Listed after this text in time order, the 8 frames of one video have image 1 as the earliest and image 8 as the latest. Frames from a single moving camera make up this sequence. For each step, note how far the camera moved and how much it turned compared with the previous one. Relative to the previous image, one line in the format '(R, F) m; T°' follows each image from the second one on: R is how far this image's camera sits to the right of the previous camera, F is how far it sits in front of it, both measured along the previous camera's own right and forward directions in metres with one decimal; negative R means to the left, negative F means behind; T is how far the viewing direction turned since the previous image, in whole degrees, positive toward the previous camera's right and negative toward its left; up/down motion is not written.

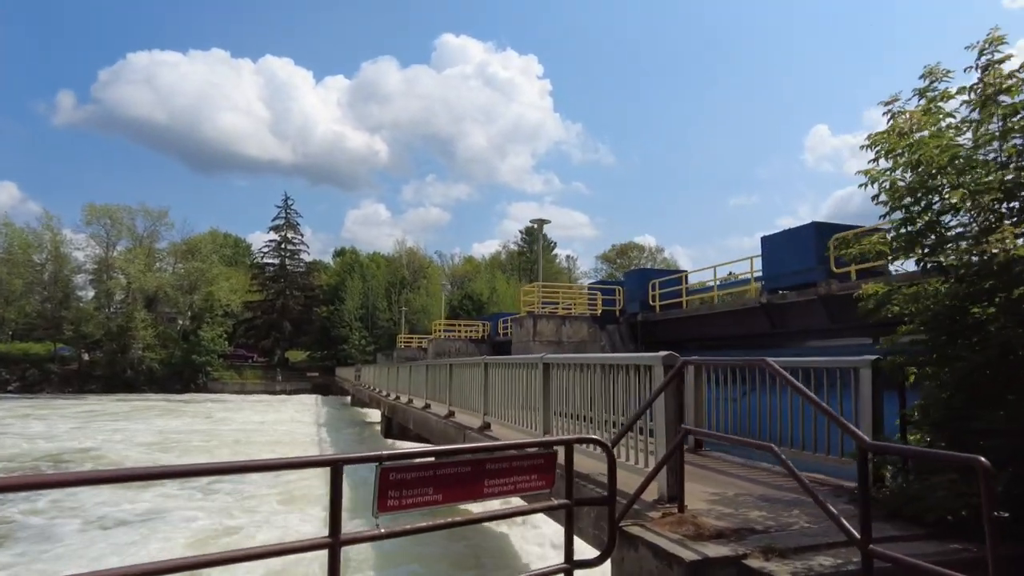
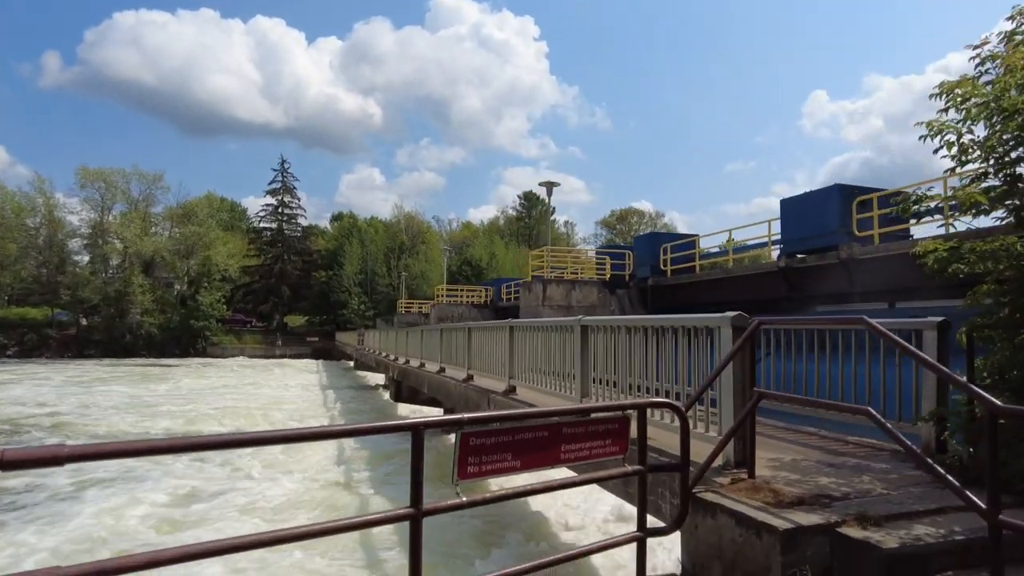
(-0.4, +0.2) m; 0°
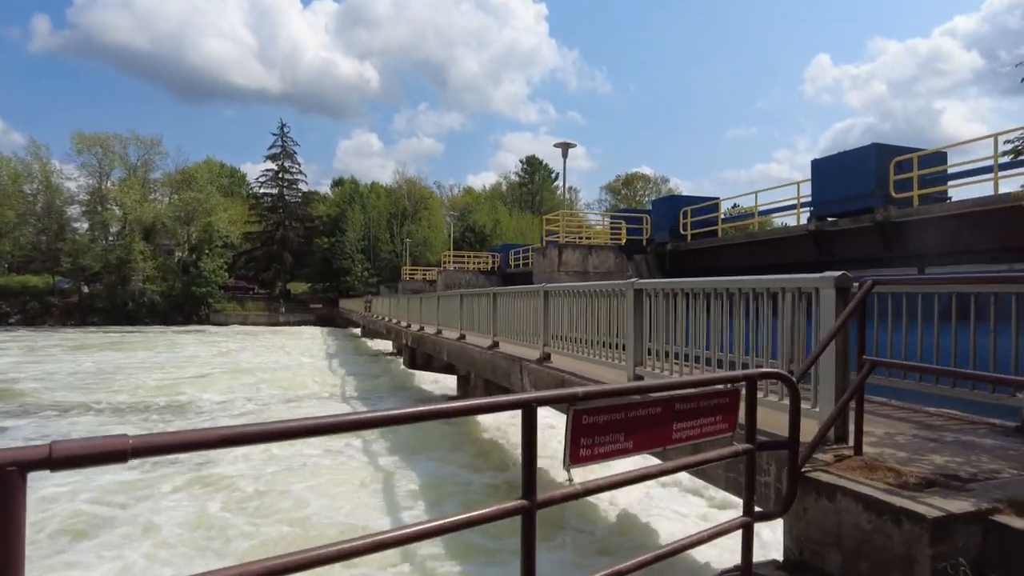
(-0.4, +0.4) m; 0°
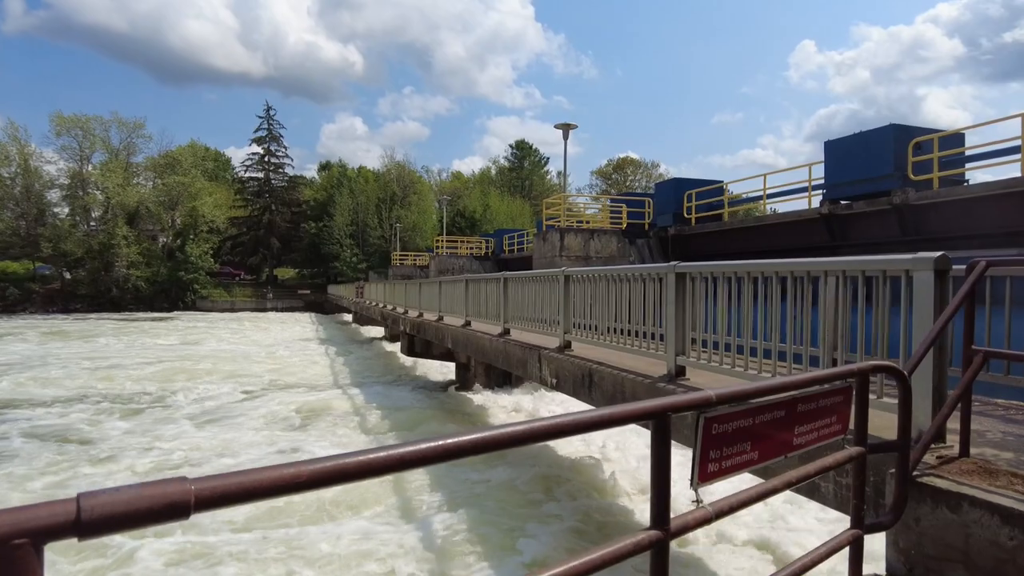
(-0.4, +0.4) m; +1°
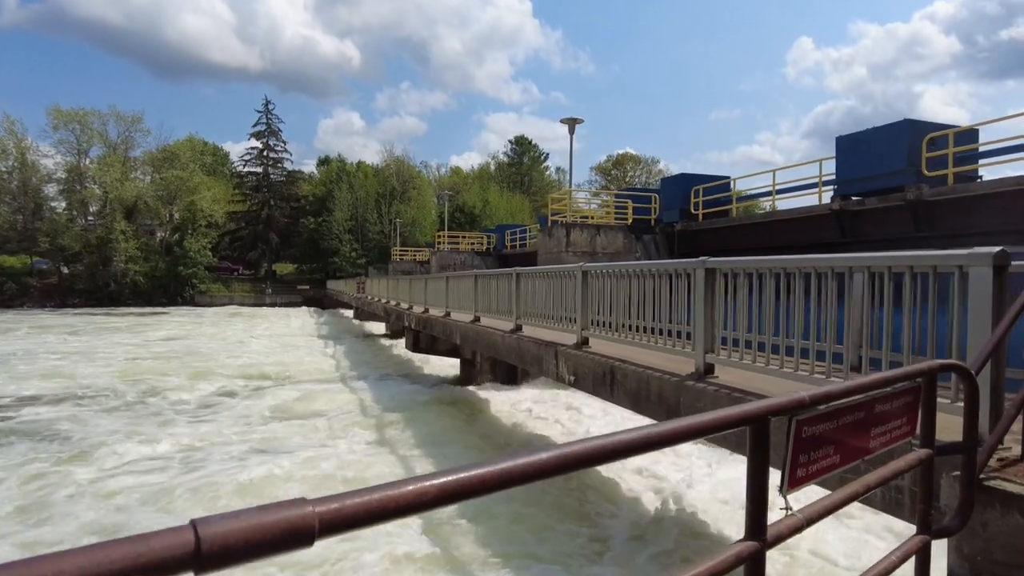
(-0.2, +0.1) m; 0°
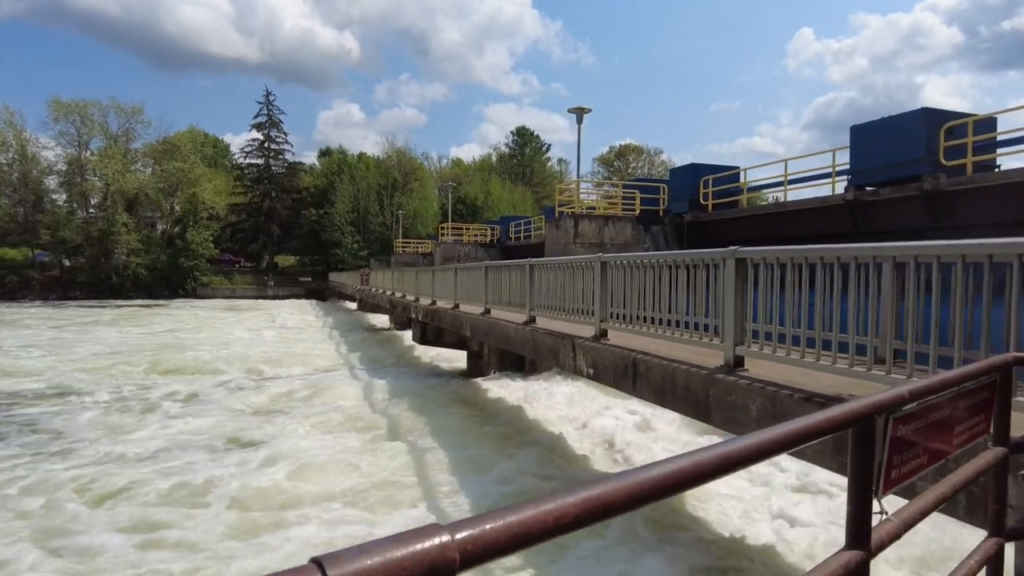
(-0.2, +0.1) m; 0°
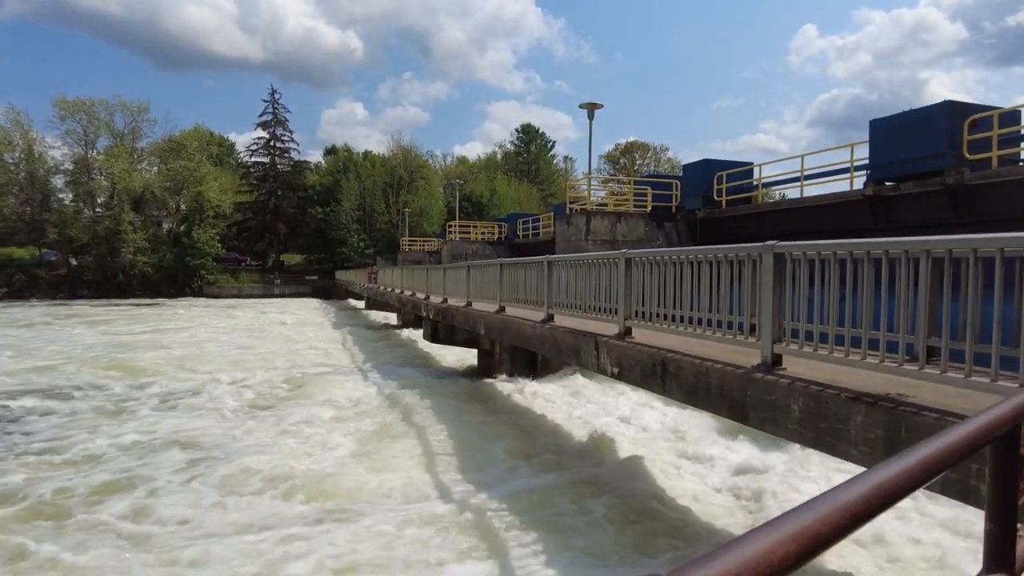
(-0.2, +0.1) m; 0°
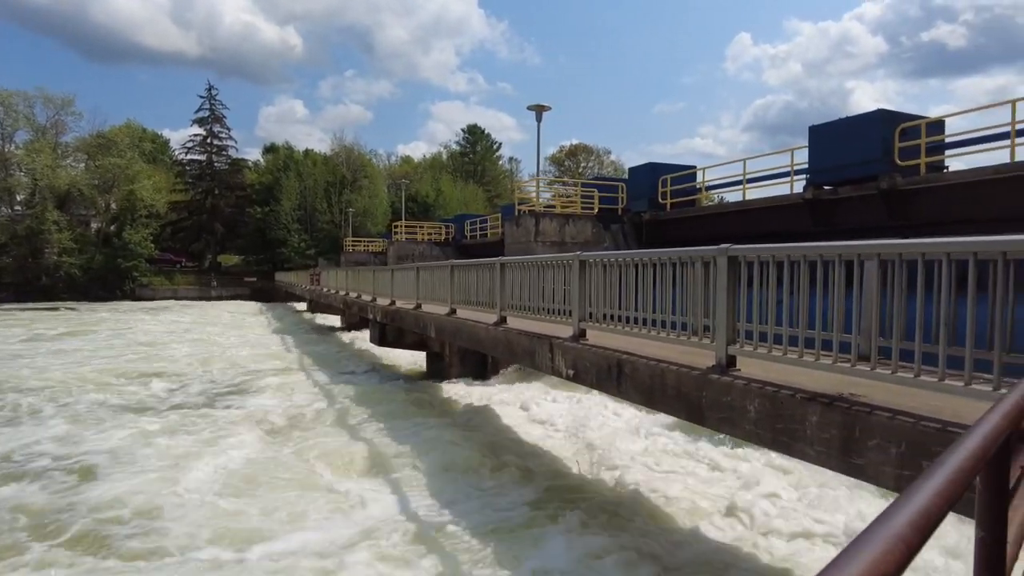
(-0.1, +0.1) m; +5°
